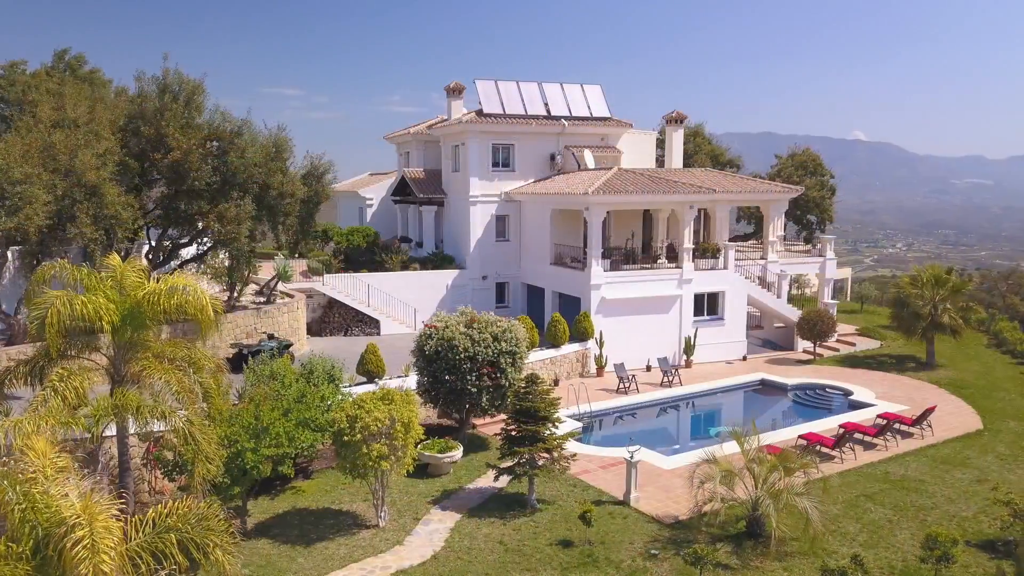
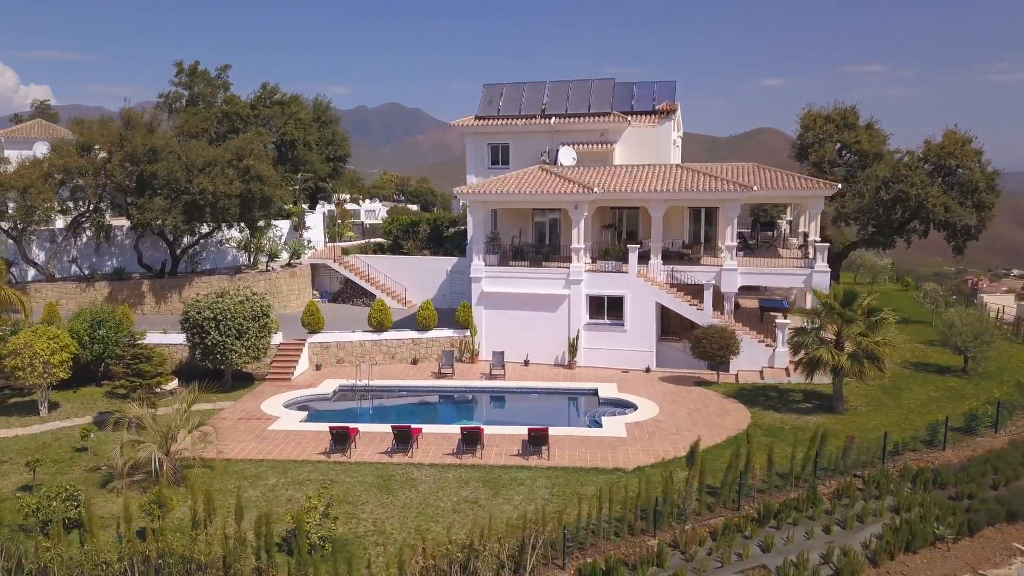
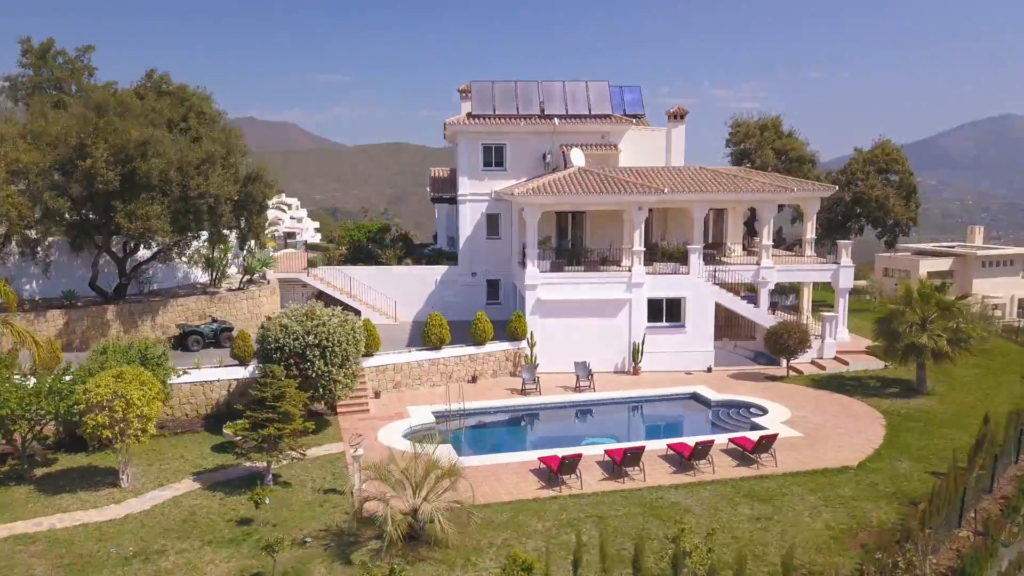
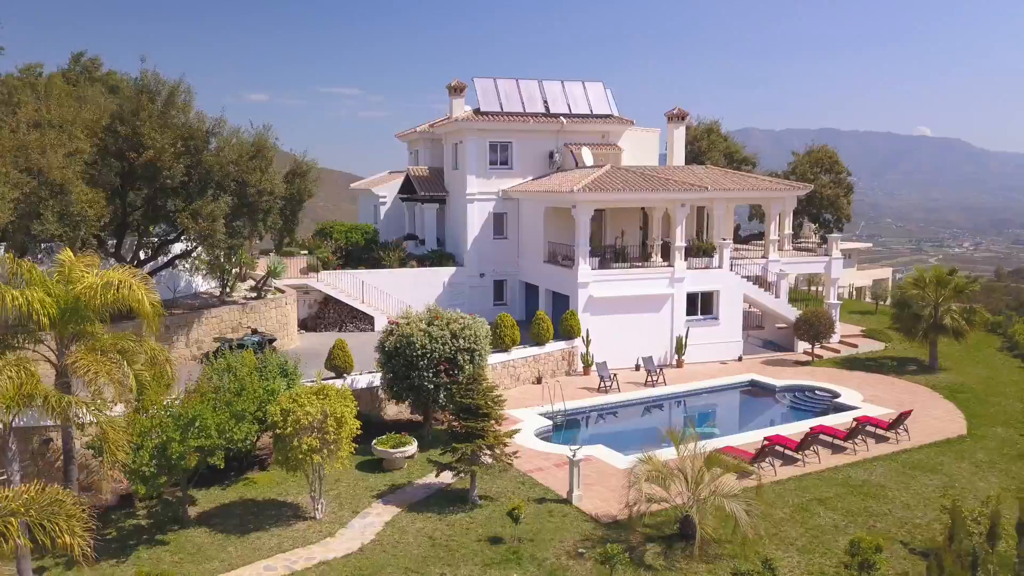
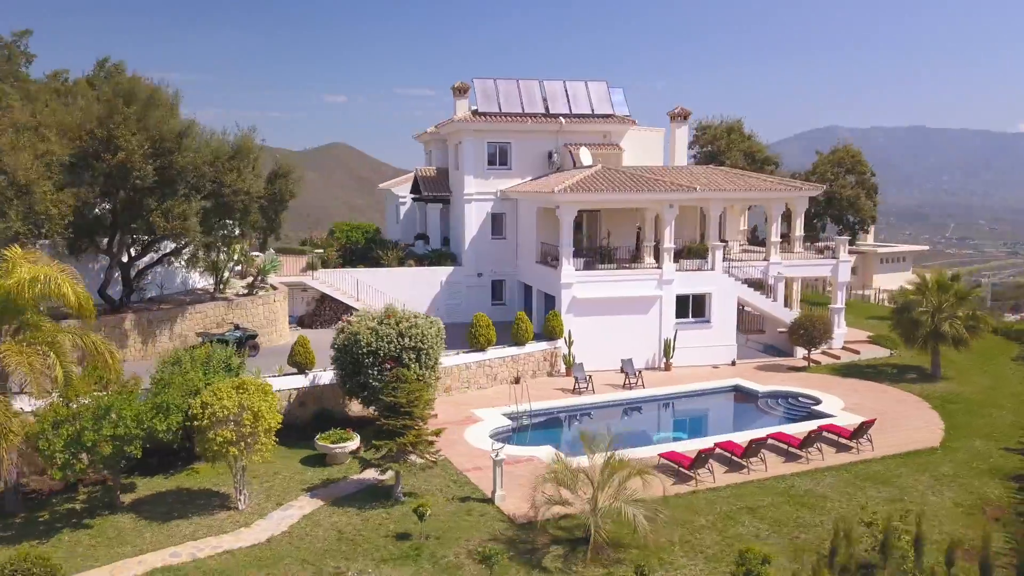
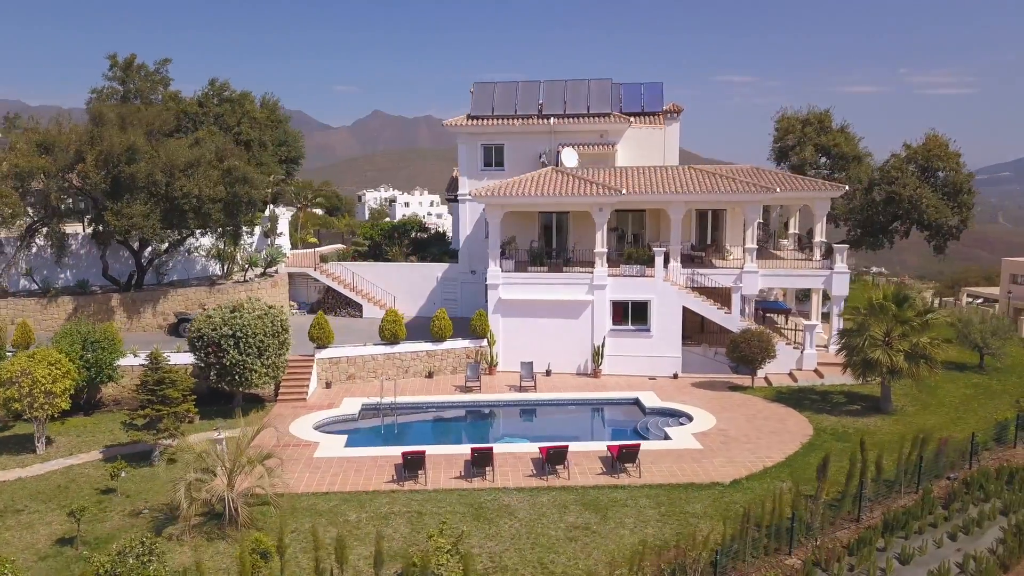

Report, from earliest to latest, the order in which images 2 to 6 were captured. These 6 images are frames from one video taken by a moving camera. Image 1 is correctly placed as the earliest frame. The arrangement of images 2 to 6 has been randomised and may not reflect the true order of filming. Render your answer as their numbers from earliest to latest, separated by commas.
4, 5, 3, 6, 2
